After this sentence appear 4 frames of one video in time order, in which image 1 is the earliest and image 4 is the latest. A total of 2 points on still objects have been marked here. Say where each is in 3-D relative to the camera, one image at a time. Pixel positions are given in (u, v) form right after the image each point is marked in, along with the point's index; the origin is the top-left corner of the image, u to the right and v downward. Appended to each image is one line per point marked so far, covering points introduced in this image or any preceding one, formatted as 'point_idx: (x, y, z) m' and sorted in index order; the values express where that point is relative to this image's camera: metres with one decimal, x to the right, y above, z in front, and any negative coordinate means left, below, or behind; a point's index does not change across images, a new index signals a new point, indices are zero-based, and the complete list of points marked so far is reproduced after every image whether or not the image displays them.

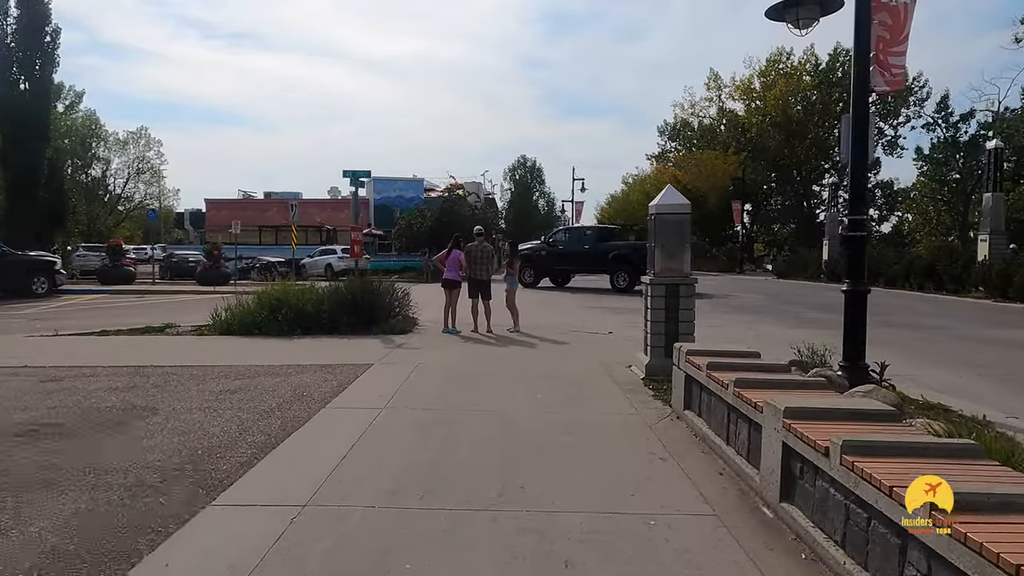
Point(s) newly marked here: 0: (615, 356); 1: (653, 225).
0: (+1.8, -1.1, +11.1) m
1: (+2.0, +0.9, +9.5) m
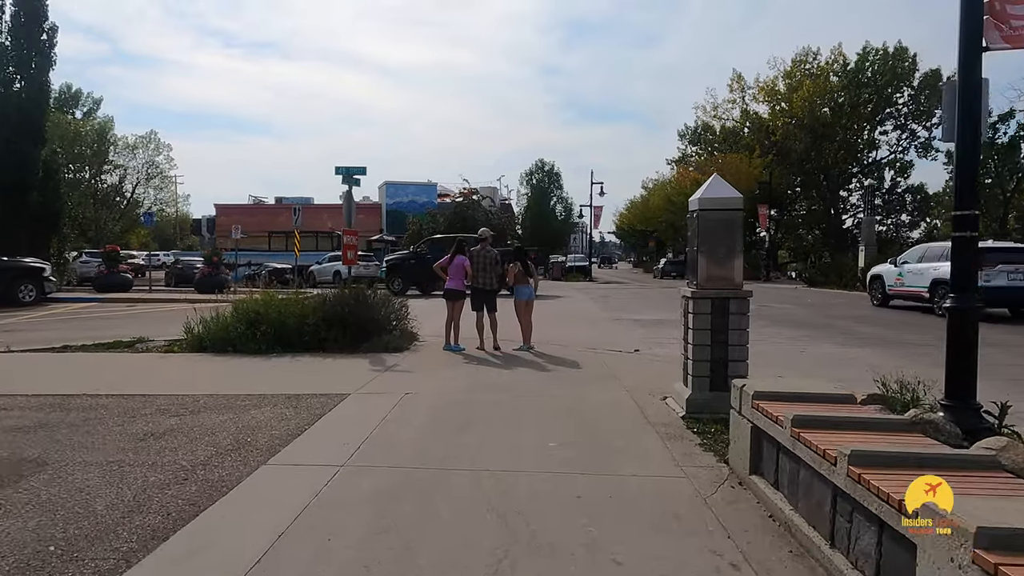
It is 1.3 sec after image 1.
0: (+1.9, -1.3, +9.2) m
1: (+2.1, +0.7, +7.7) m
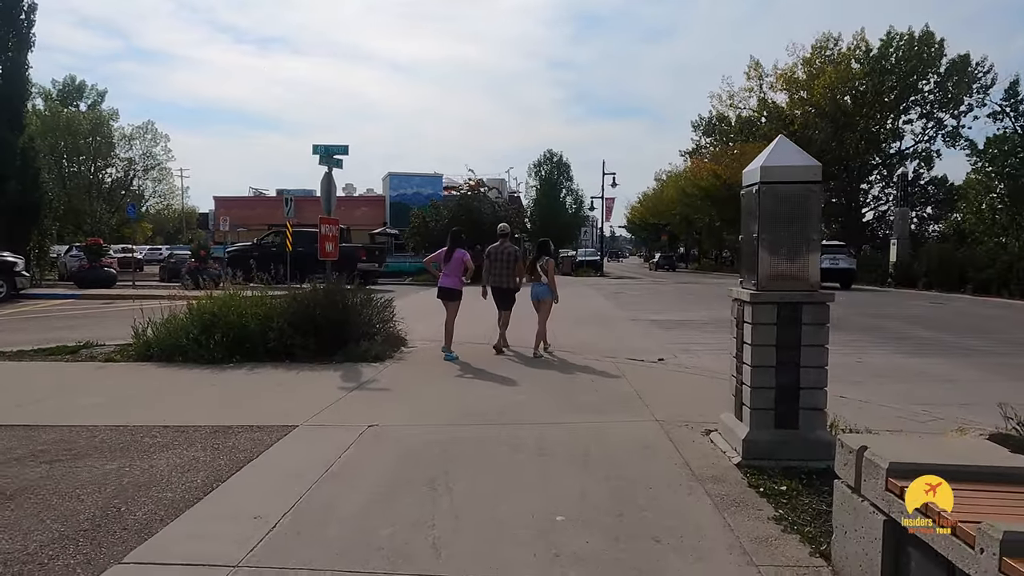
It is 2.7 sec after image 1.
0: (+1.9, -1.3, +7.3) m
1: (+2.0, +0.7, +5.7) m
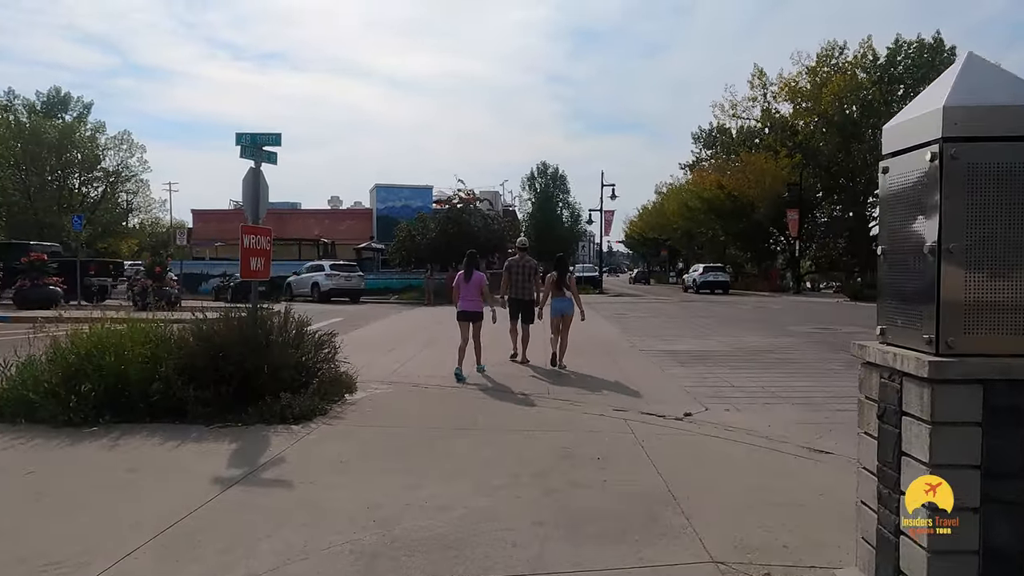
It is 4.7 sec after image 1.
0: (+1.6, -1.6, +4.5) m
1: (+1.8, +0.5, +3.0) m
